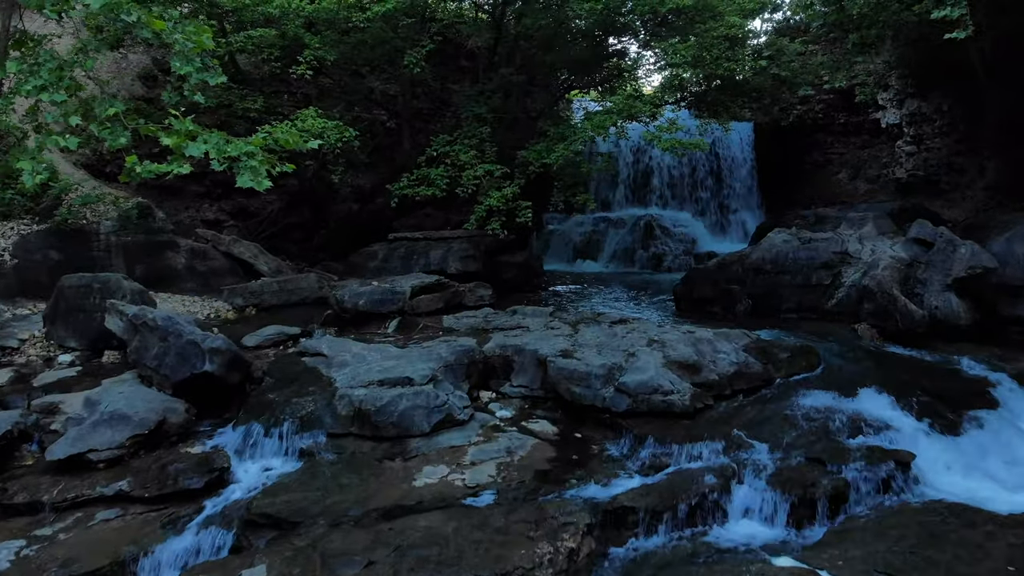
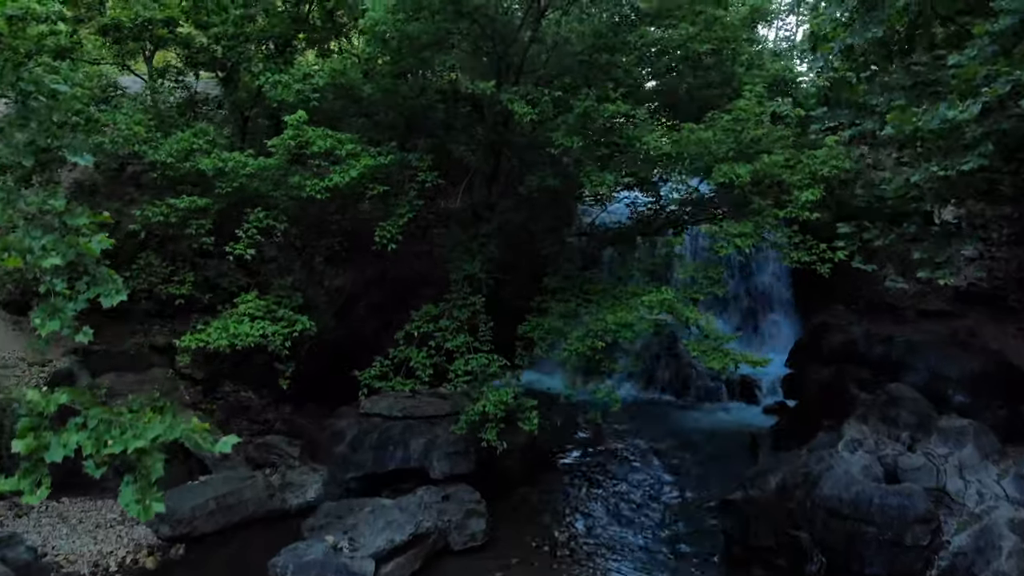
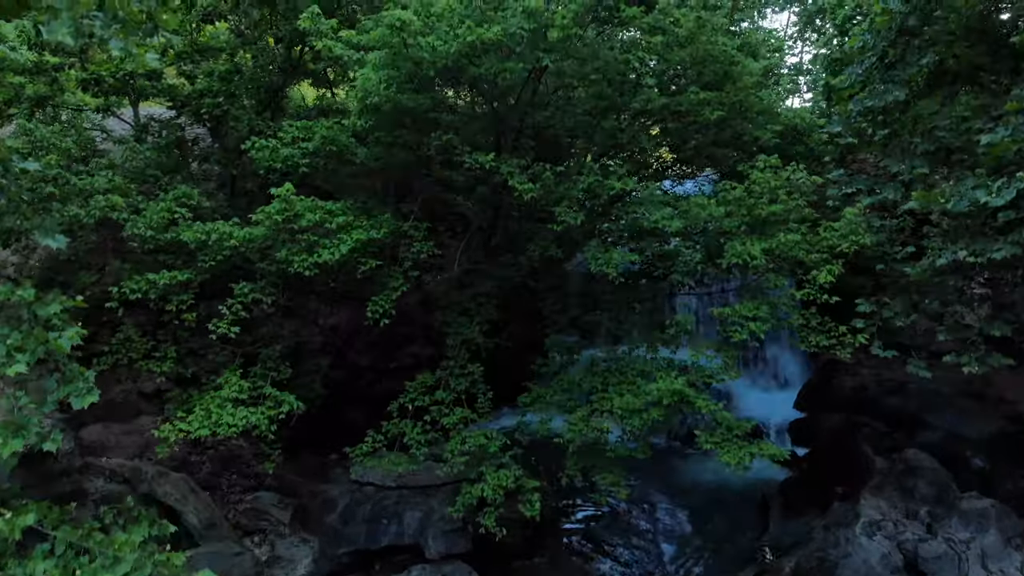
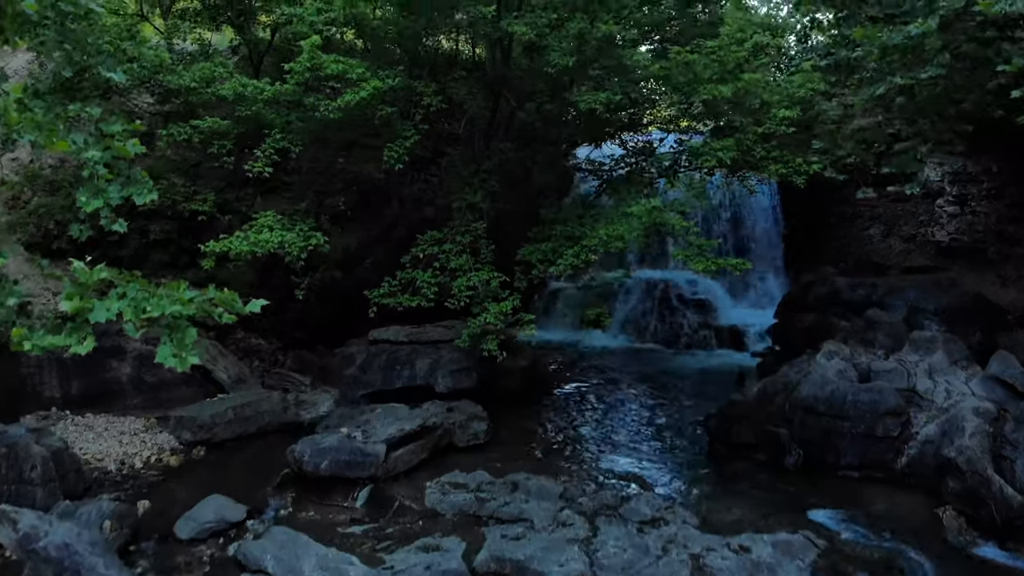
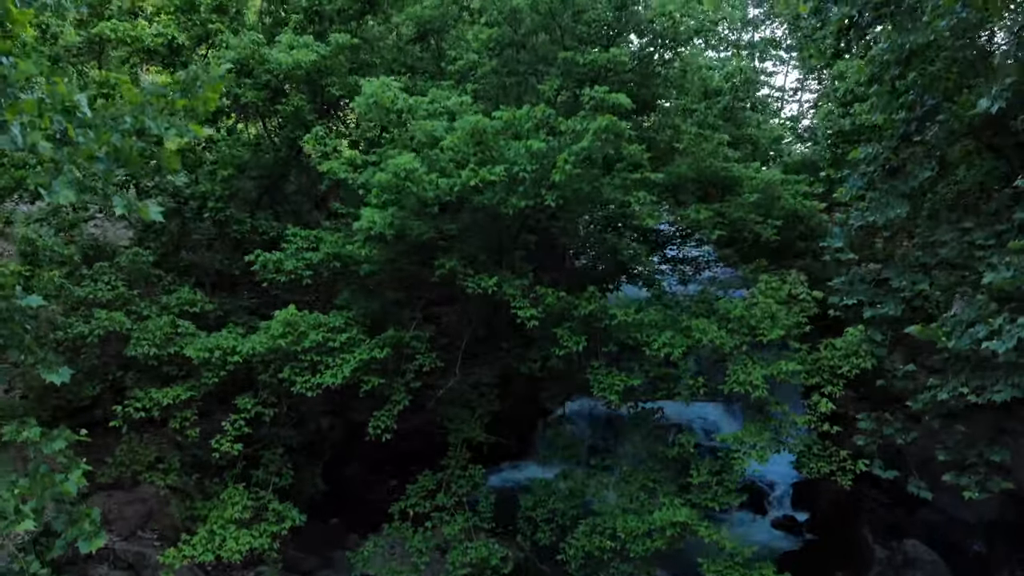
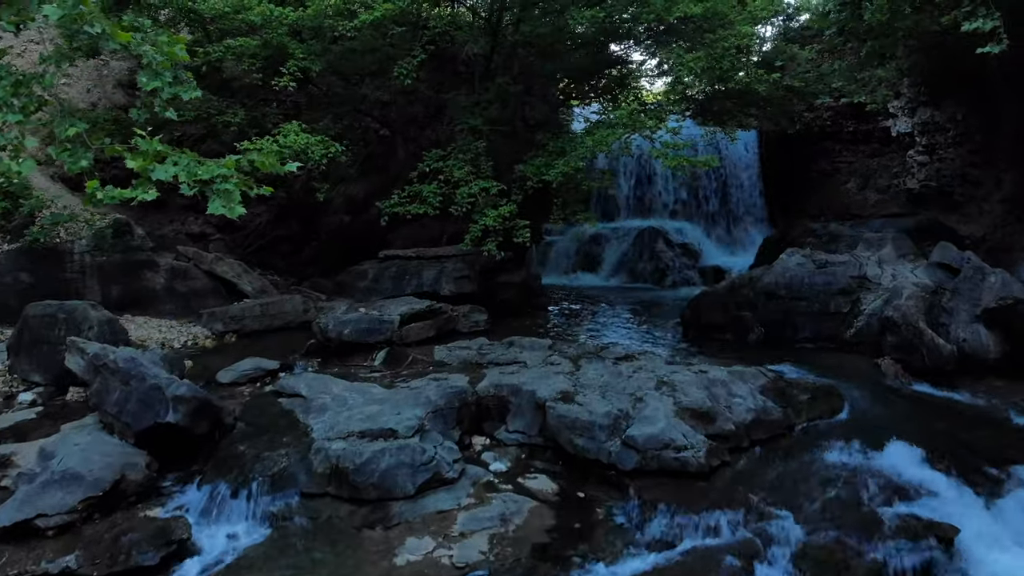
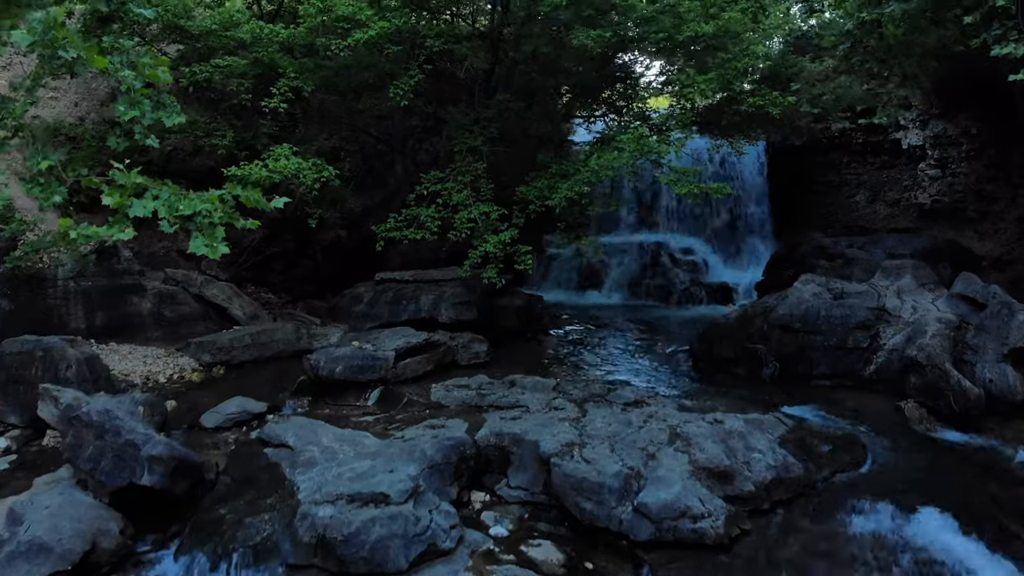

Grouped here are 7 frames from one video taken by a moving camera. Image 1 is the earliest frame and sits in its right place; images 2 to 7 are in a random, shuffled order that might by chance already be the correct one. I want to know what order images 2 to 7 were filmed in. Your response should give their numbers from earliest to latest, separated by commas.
6, 7, 4, 2, 3, 5
